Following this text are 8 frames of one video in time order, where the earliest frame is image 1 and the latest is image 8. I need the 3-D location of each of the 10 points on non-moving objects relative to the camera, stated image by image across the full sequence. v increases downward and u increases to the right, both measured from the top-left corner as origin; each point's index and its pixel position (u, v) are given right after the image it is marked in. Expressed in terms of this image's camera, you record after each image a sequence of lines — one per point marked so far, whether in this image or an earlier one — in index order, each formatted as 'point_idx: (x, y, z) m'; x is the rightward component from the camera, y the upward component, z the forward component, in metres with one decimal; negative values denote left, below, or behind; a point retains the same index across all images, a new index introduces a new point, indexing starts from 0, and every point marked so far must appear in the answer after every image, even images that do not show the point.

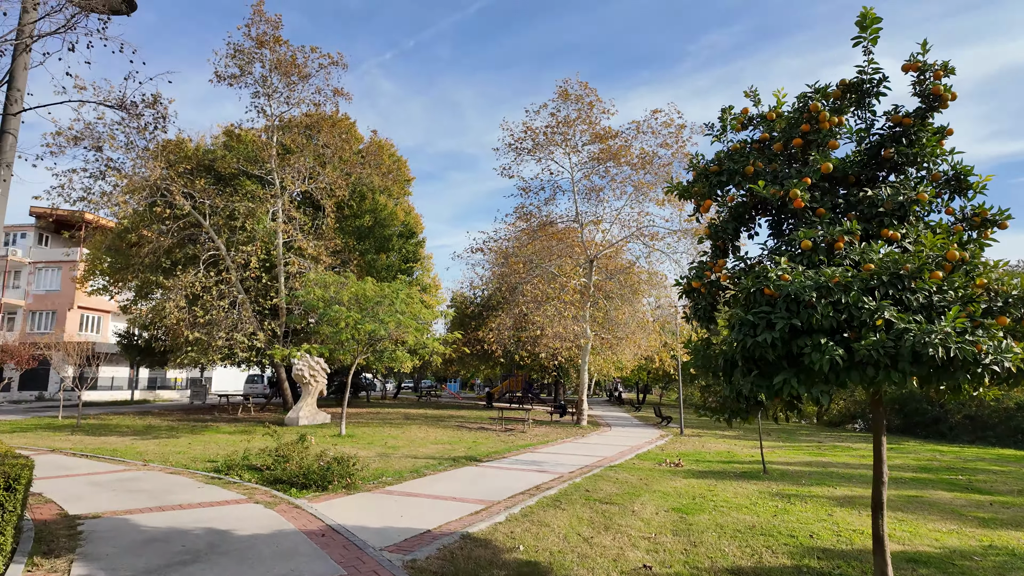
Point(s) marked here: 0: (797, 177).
0: (+2.1, +0.8, +4.3) m
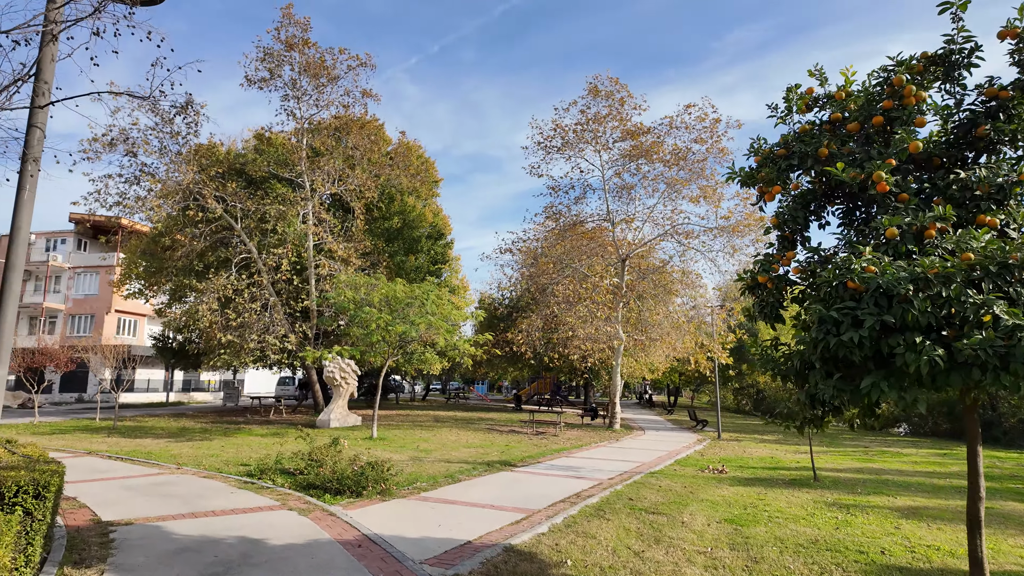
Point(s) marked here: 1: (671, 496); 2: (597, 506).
0: (+2.4, +0.8, +3.9) m
1: (+2.3, -3.0, +8.4) m
2: (+1.1, -2.8, +7.6) m
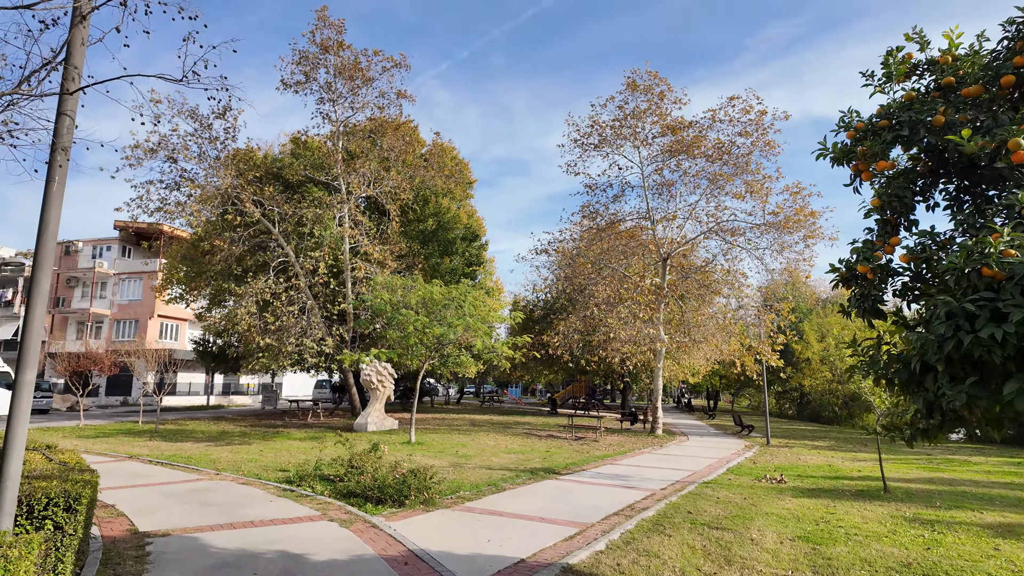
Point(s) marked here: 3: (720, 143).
0: (+2.8, +0.9, +3.3) m
1: (+2.9, -2.9, +7.9) m
2: (+1.7, -2.8, +7.1) m
3: (+7.0, +4.9, +20.0) m
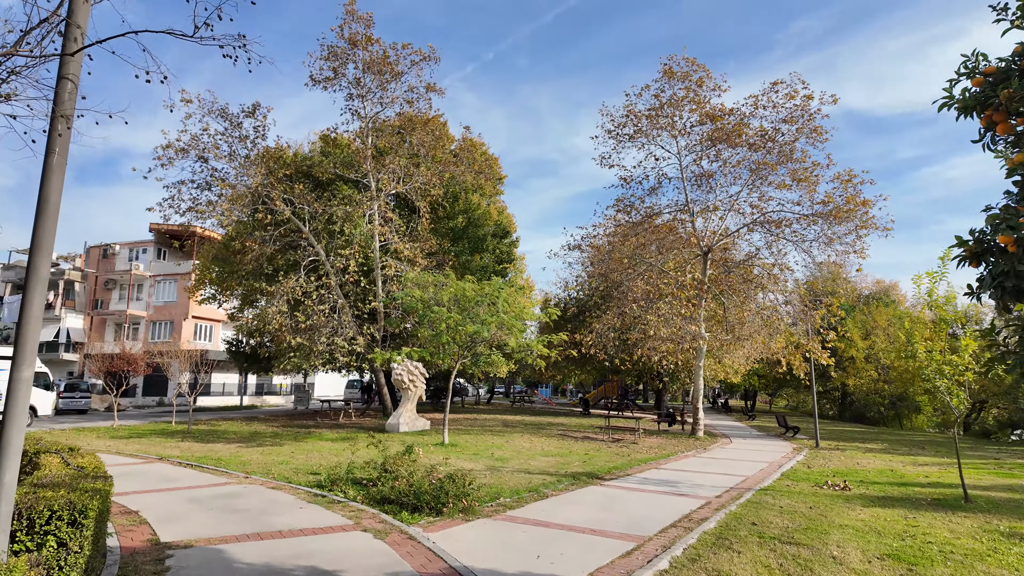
0: (+3.1, +1.0, +2.6) m
1: (+3.5, -2.8, +7.1) m
2: (+2.2, -2.6, +6.4) m
3: (+8.0, +5.1, +19.0) m
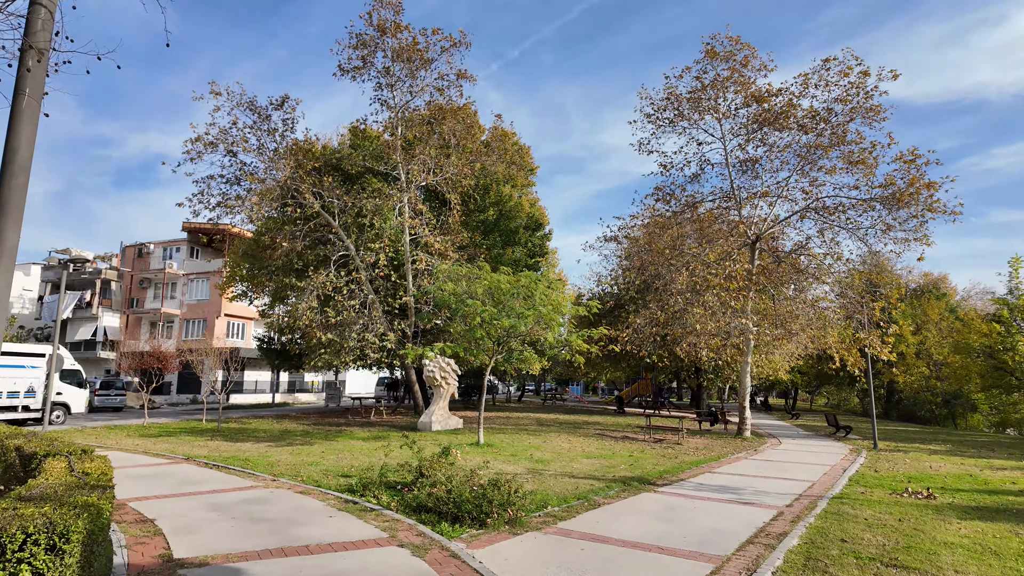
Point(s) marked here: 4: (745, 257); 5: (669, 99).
0: (+3.4, +1.2, +1.7) m
1: (+4.0, -2.6, +6.2) m
2: (+2.7, -2.5, +5.5) m
3: (+9.0, +5.3, +17.9) m
4: (+7.6, +1.0, +19.4) m
5: (+5.0, +6.1, +19.0) m
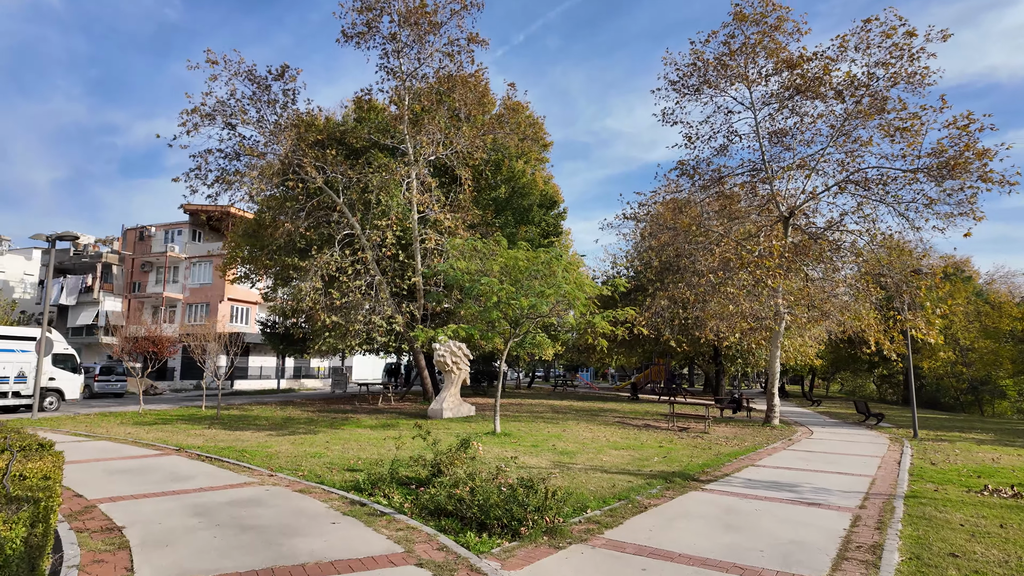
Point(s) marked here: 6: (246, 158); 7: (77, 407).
0: (+3.7, +1.4, +0.6) m
1: (+4.3, -2.3, +5.1) m
2: (+3.1, -2.1, +4.5) m
3: (+9.5, +5.9, +16.6) m
4: (+8.0, +1.6, +18.3) m
5: (+5.5, +6.7, +17.8) m
6: (-8.6, +4.2, +19.1) m
7: (-13.9, -3.8, +19.0) m
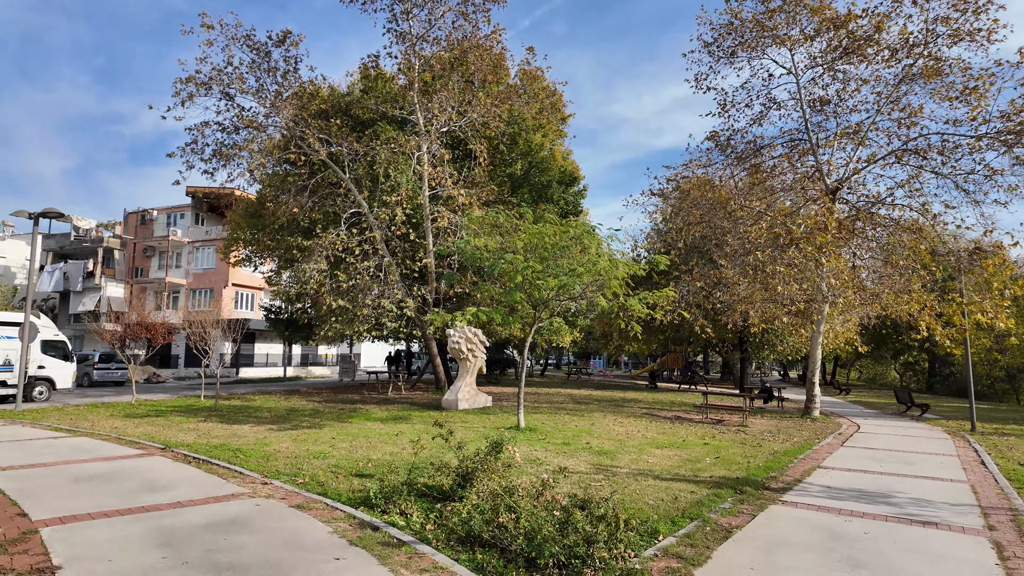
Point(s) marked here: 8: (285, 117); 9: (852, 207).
0: (+4.0, +1.6, -0.8) m
1: (+4.7, -2.0, +3.8) m
2: (+3.4, -1.9, +3.2) m
3: (+10.0, +6.4, +15.0) m
4: (+8.6, +2.2, +16.8) m
5: (+6.0, +7.2, +16.2) m
6: (-8.1, +4.7, +17.8) m
7: (-13.3, -3.3, +17.9) m
8: (-6.4, +4.9, +16.8) m
9: (+8.5, +2.0, +15.3) m
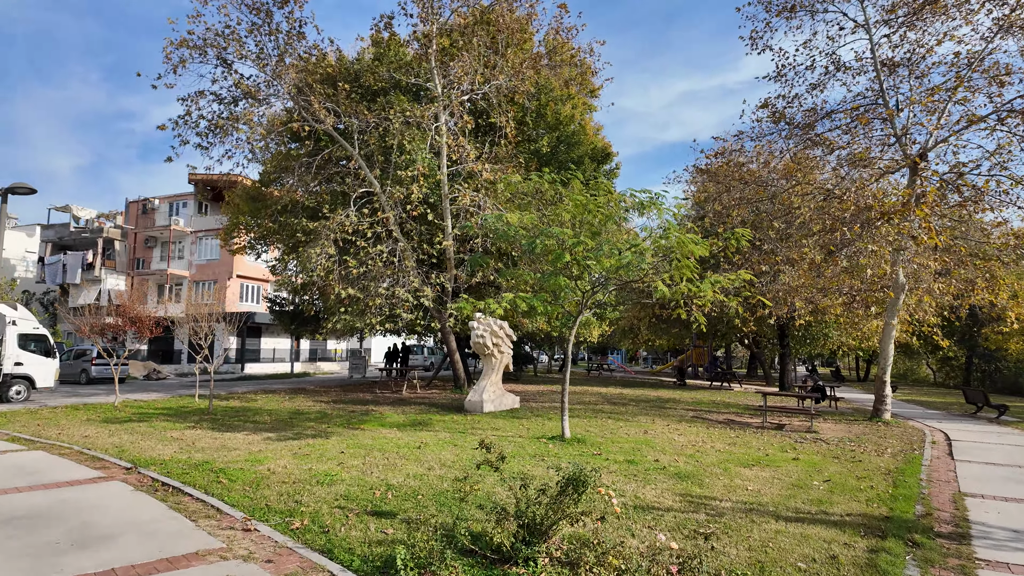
0: (+4.5, +1.8, -2.8) m
1: (+5.3, -1.8, +1.9) m
2: (+4.0, -1.7, +1.2) m
3: (+10.7, +6.8, +12.9) m
4: (+9.3, +2.5, +14.8) m
5: (+6.8, +7.5, +14.2) m
6: (-7.3, +5.1, +16.0) m
7: (-12.5, -3.0, +16.2) m
8: (-5.7, +5.2, +15.0) m
9: (+9.3, +2.4, +13.3) m
